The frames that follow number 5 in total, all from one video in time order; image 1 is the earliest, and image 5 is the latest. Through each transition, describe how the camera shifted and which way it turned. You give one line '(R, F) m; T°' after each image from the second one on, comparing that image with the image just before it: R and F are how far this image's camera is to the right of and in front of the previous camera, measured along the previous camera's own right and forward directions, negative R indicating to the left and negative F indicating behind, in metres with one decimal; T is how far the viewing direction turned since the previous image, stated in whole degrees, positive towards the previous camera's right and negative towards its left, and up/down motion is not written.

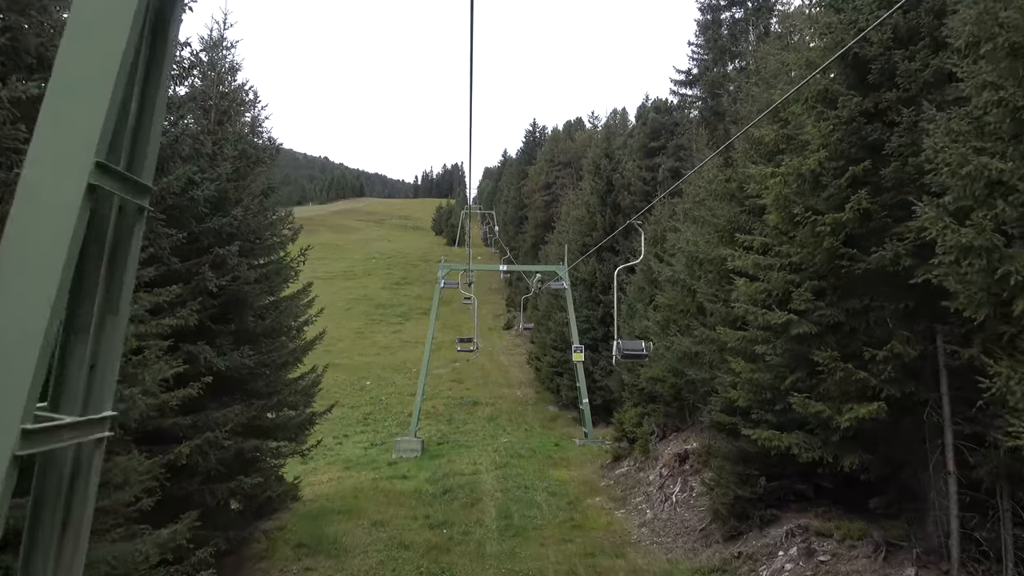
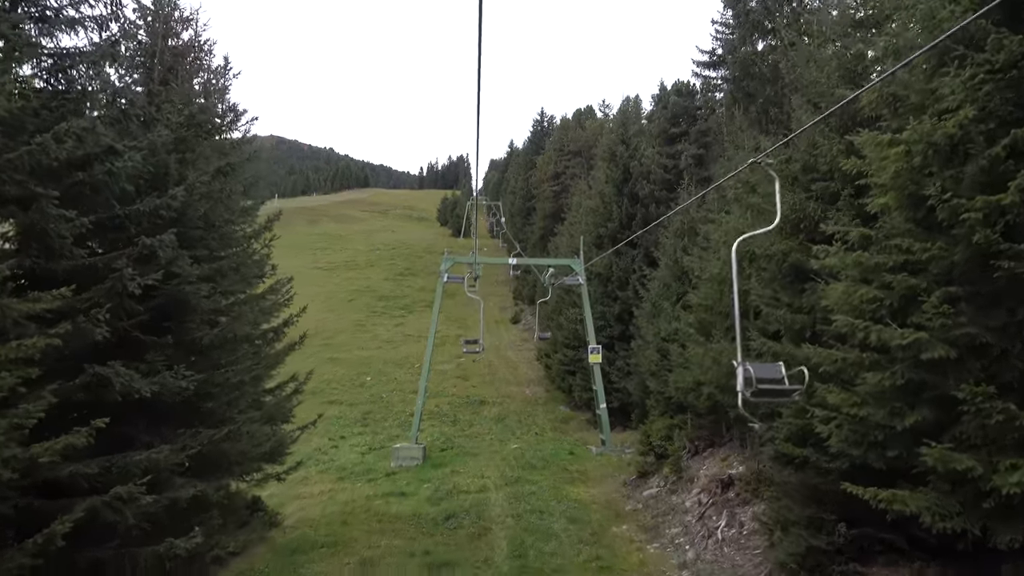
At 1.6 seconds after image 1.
(-0.2, +1.9) m; 0°
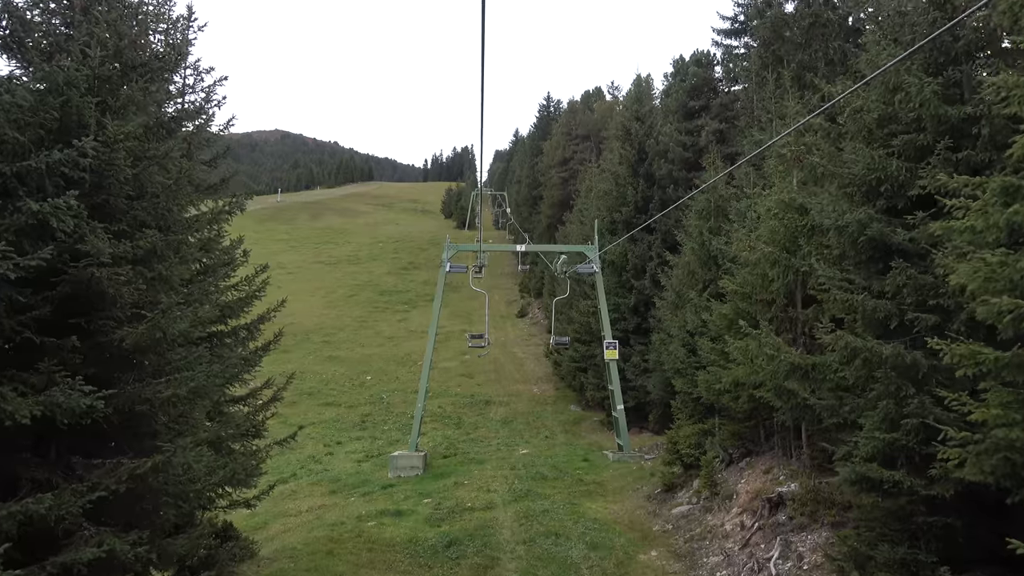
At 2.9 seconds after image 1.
(0.0, +1.7) m; 0°
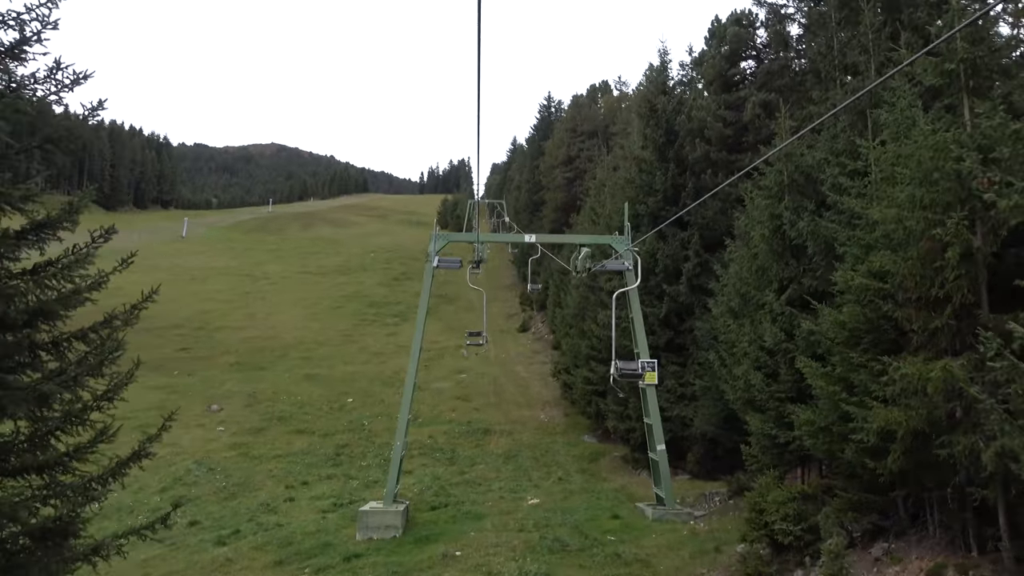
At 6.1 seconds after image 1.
(-0.2, +4.1) m; 0°
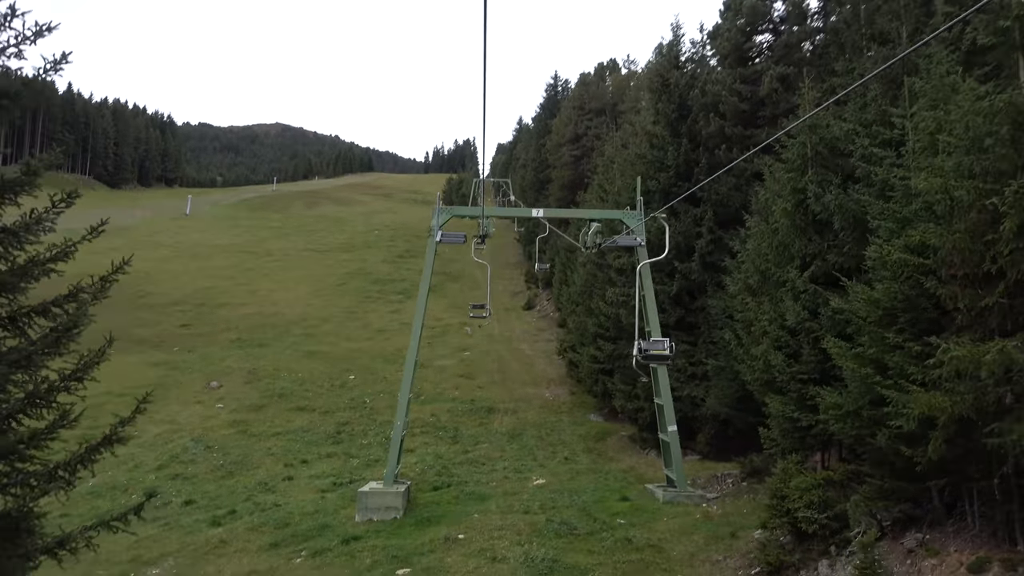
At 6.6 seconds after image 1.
(0.0, +0.6) m; 0°
